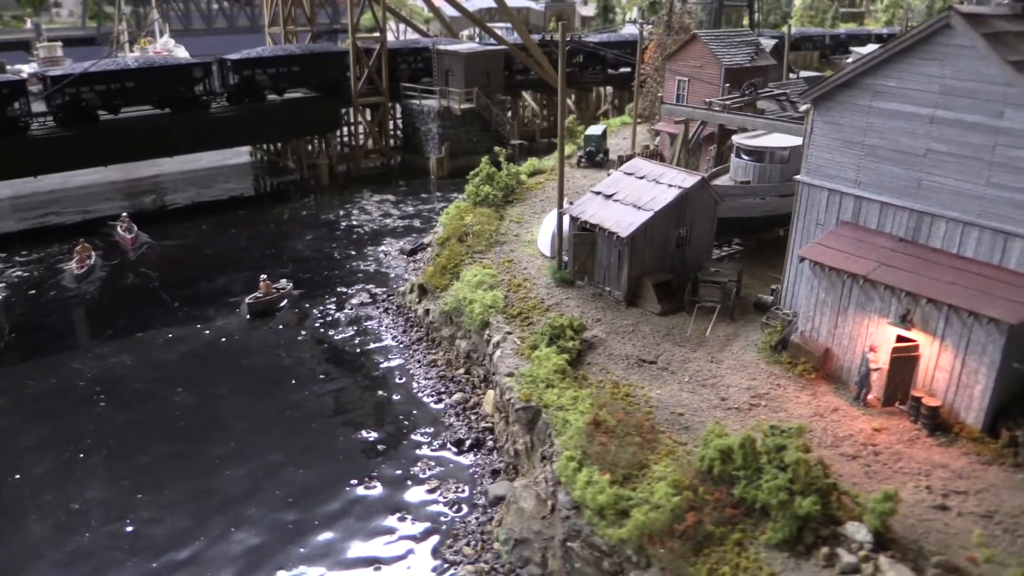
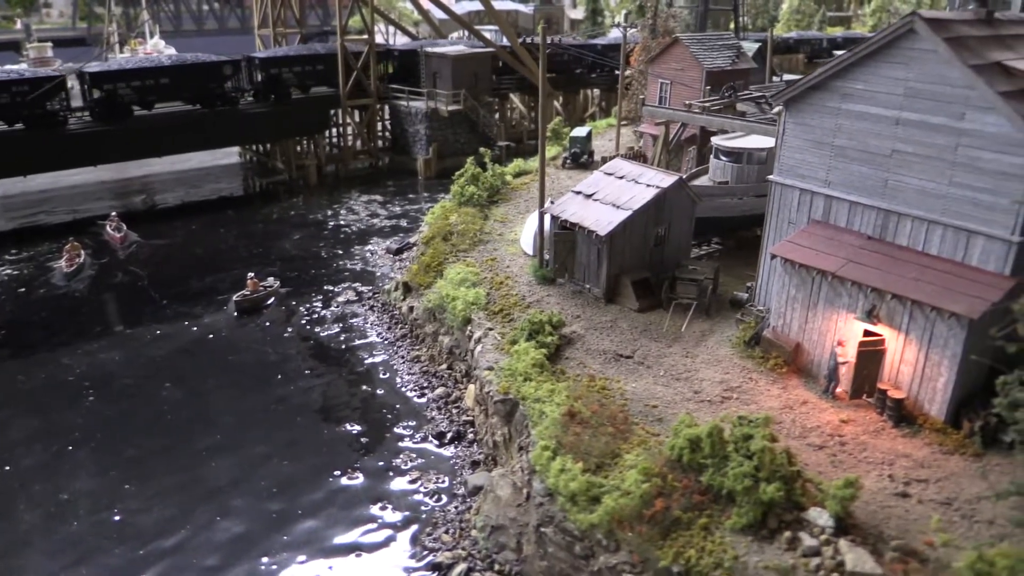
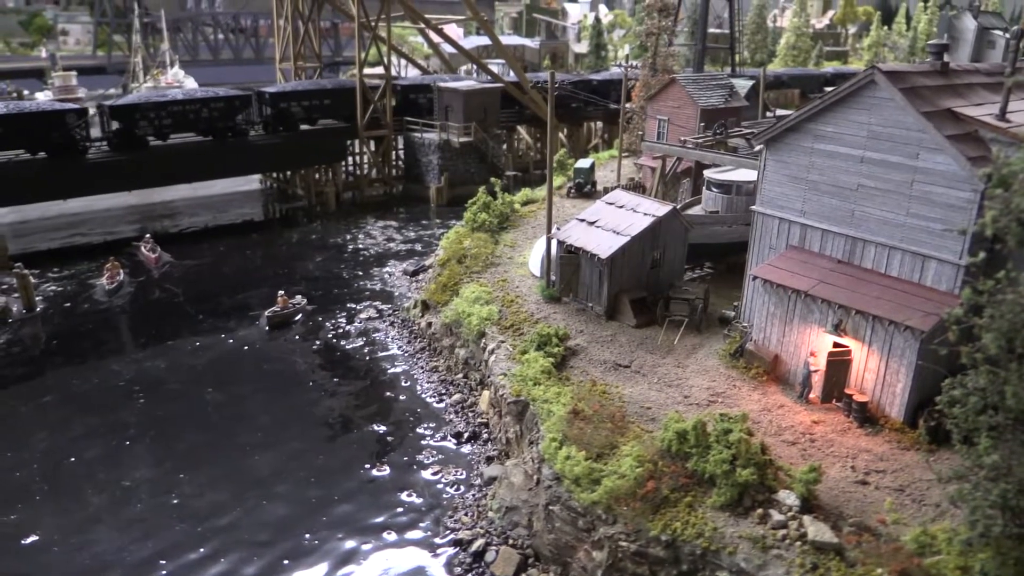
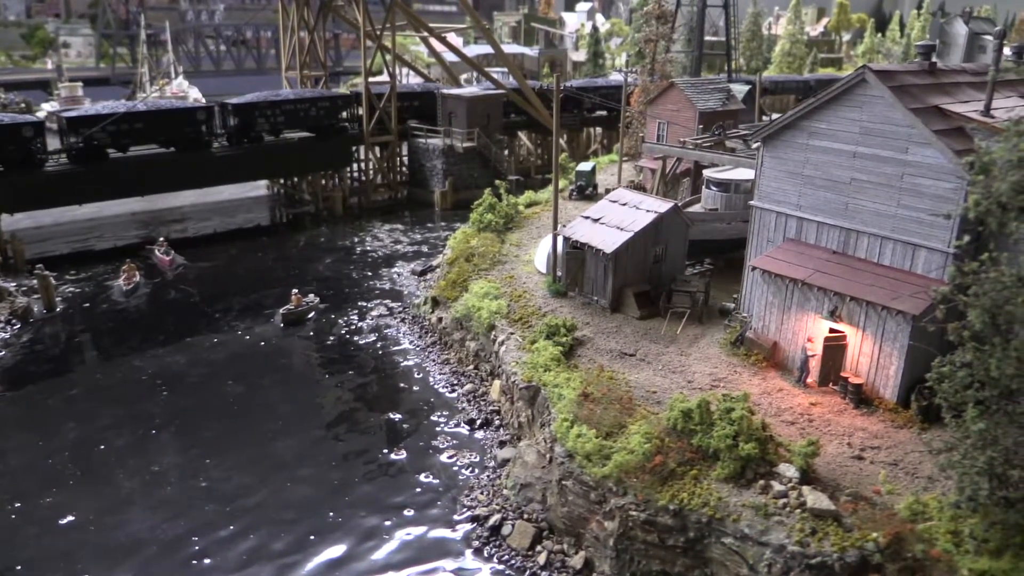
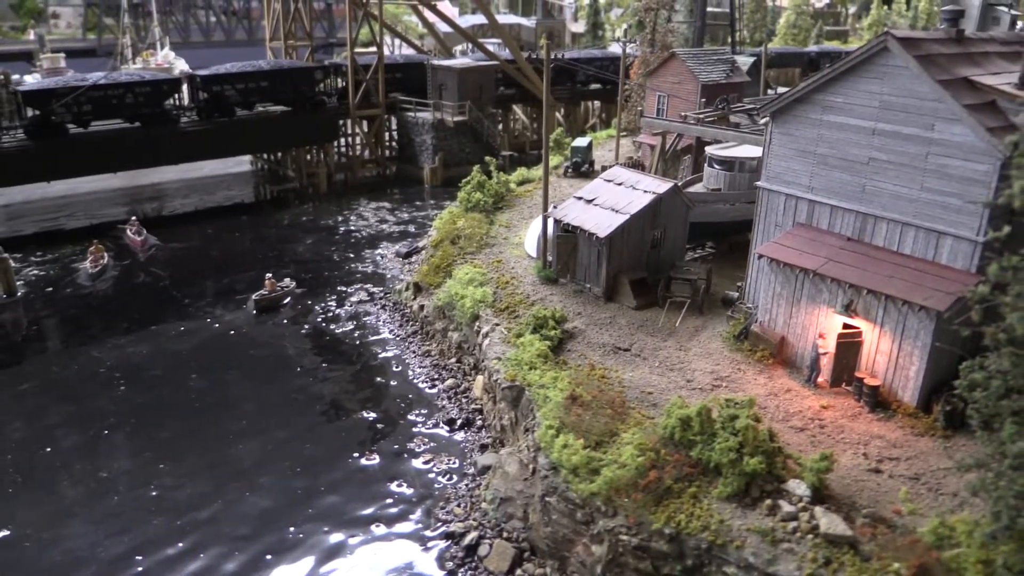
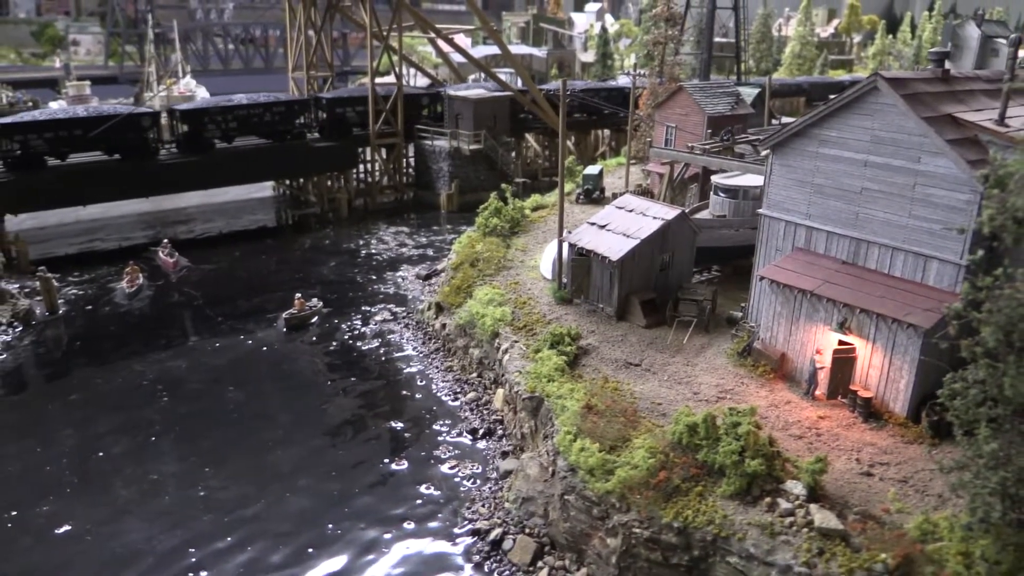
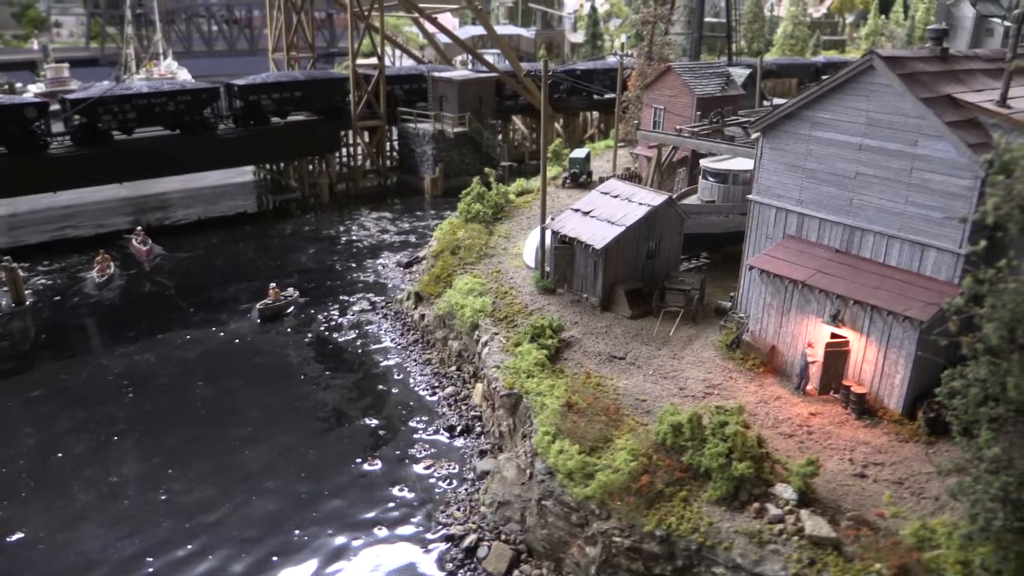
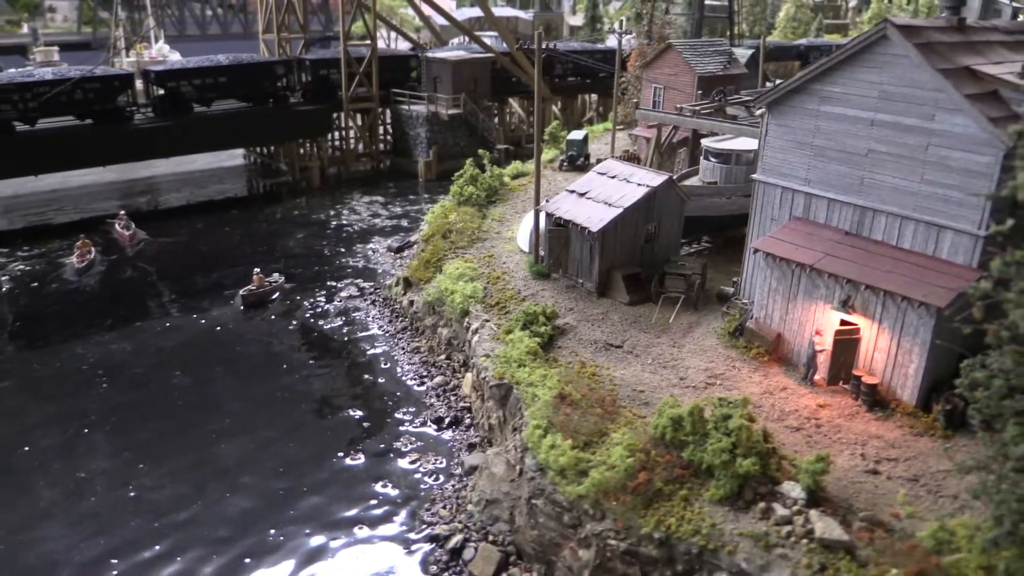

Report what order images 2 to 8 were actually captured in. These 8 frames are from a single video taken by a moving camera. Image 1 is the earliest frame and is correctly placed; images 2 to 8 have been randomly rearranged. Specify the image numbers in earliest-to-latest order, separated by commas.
2, 8, 5, 7, 3, 6, 4
